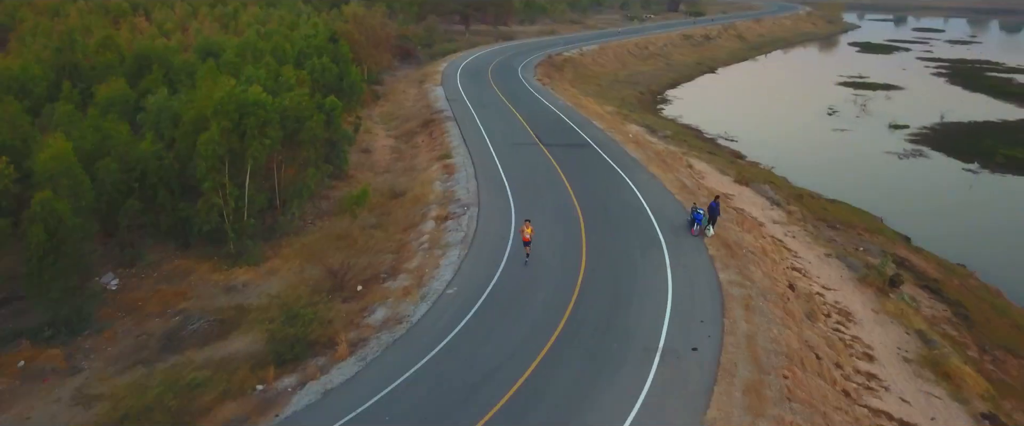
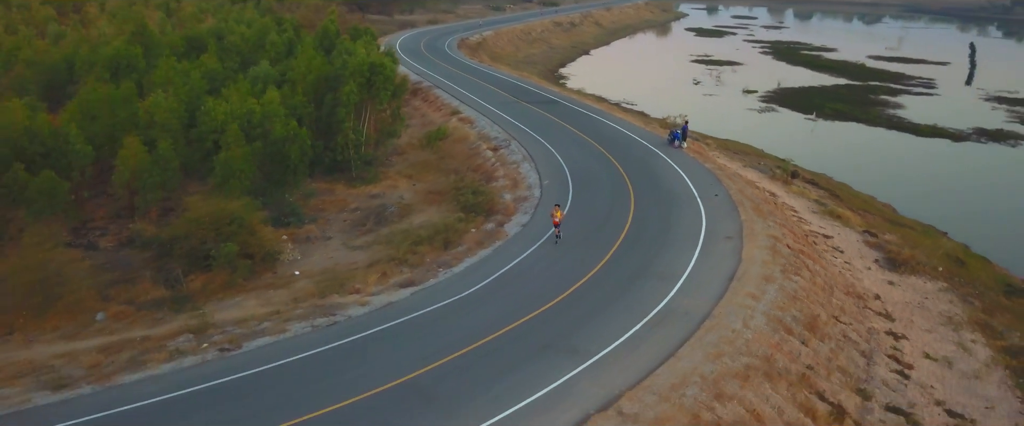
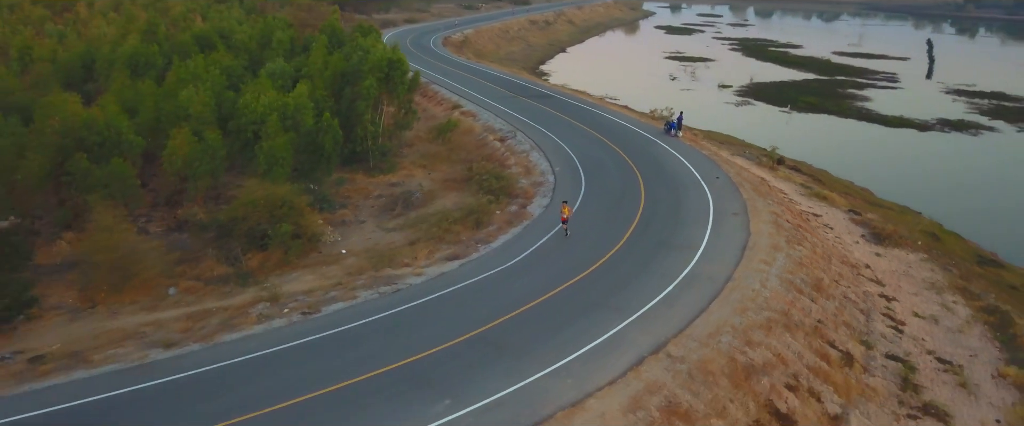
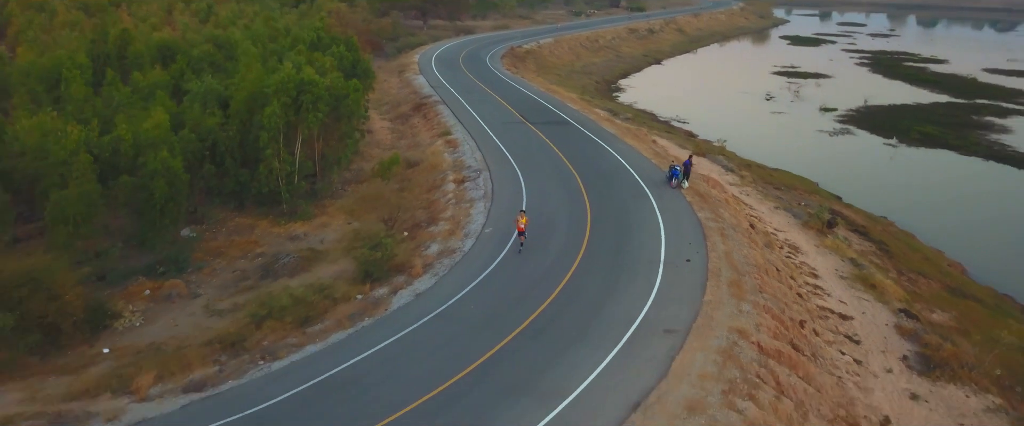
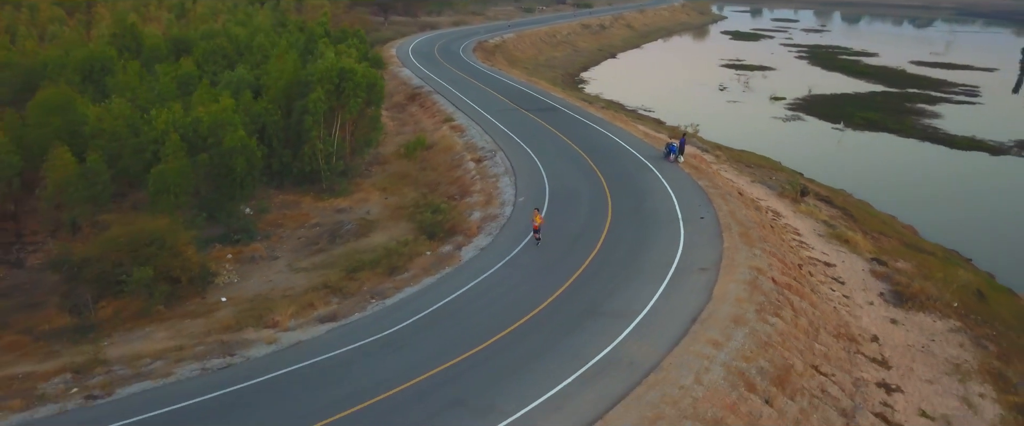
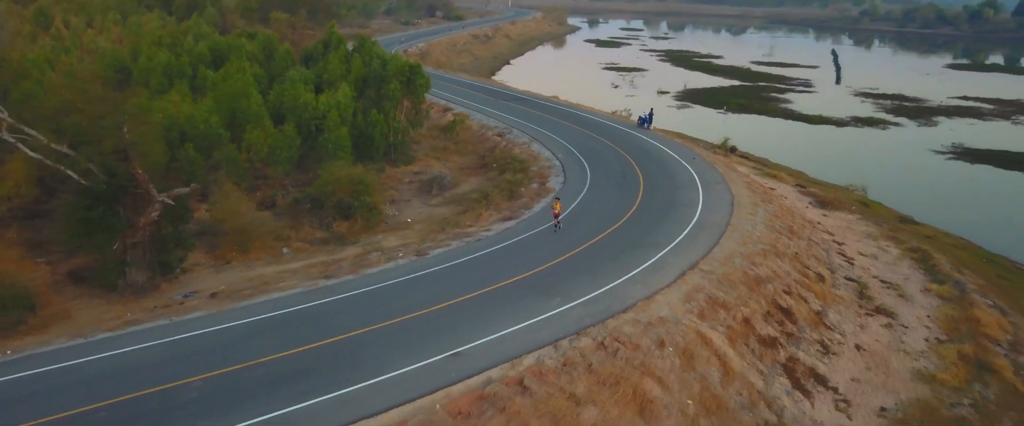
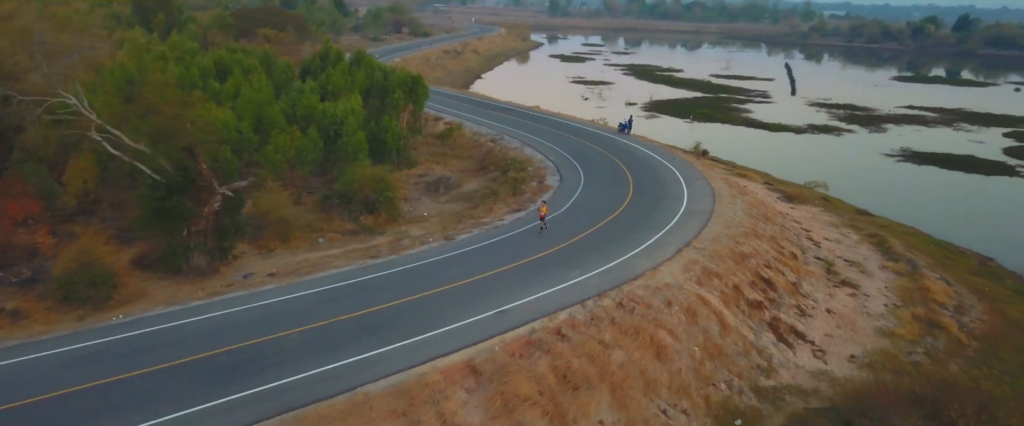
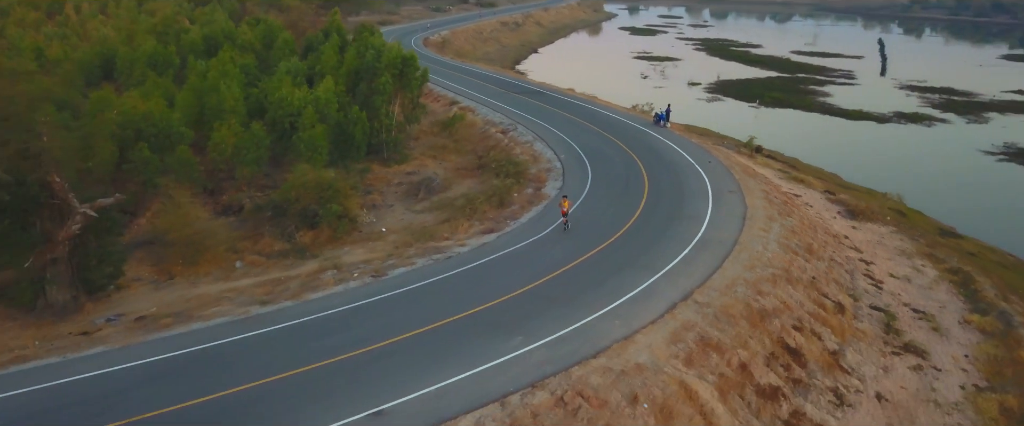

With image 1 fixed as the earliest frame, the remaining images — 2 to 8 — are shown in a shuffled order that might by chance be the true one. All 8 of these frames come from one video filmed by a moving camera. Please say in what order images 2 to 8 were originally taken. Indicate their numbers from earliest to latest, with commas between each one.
4, 5, 2, 3, 8, 6, 7
